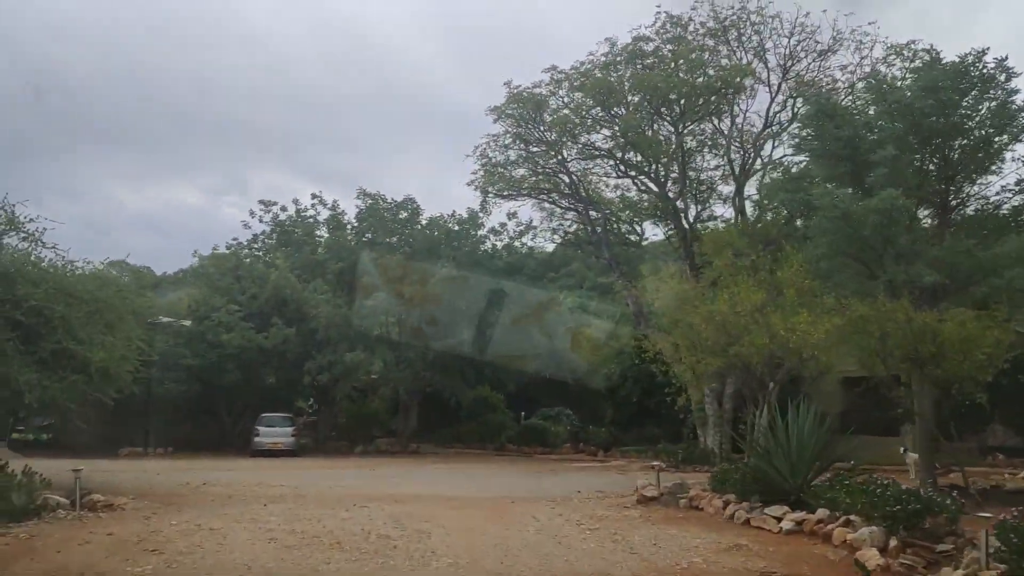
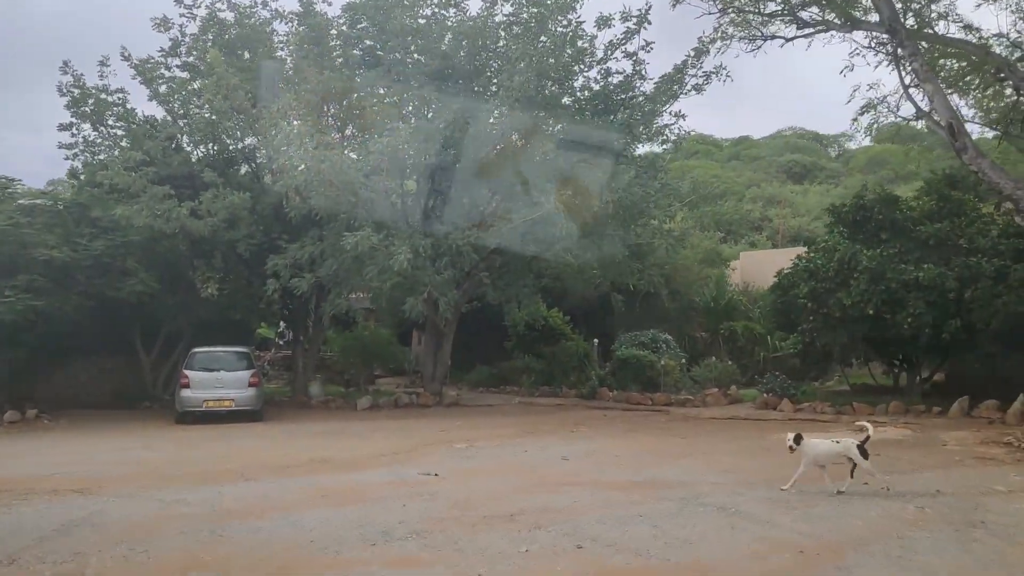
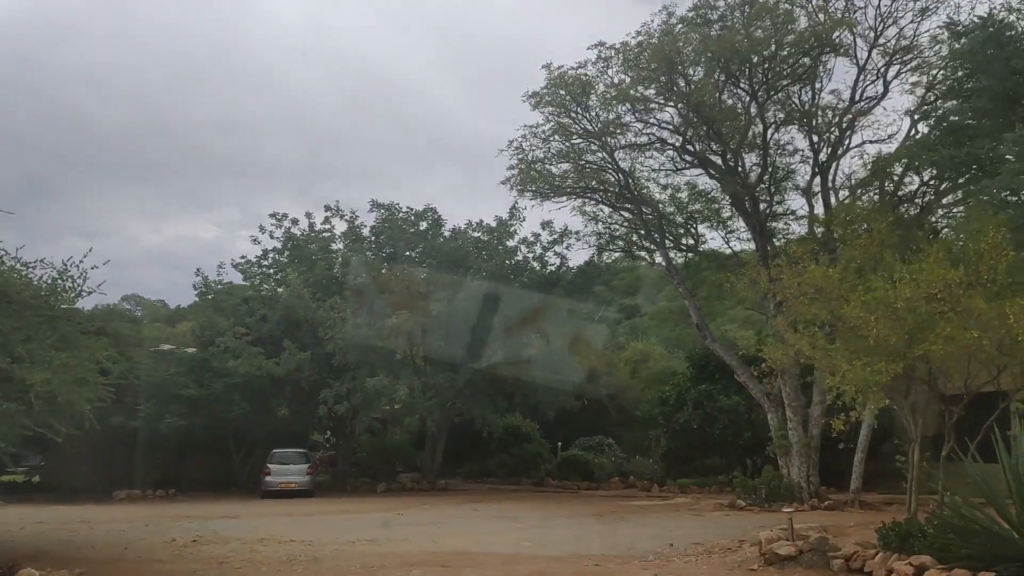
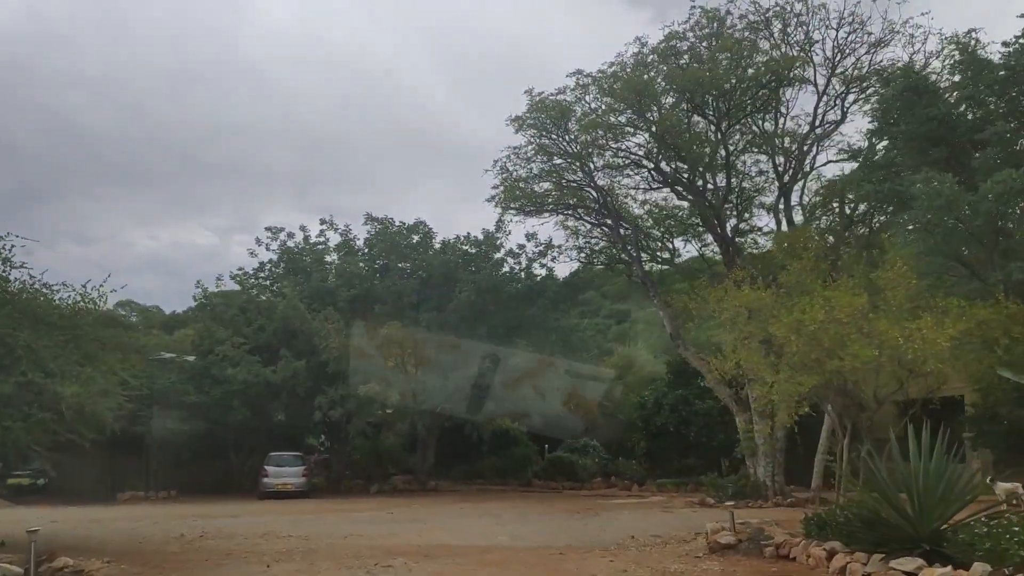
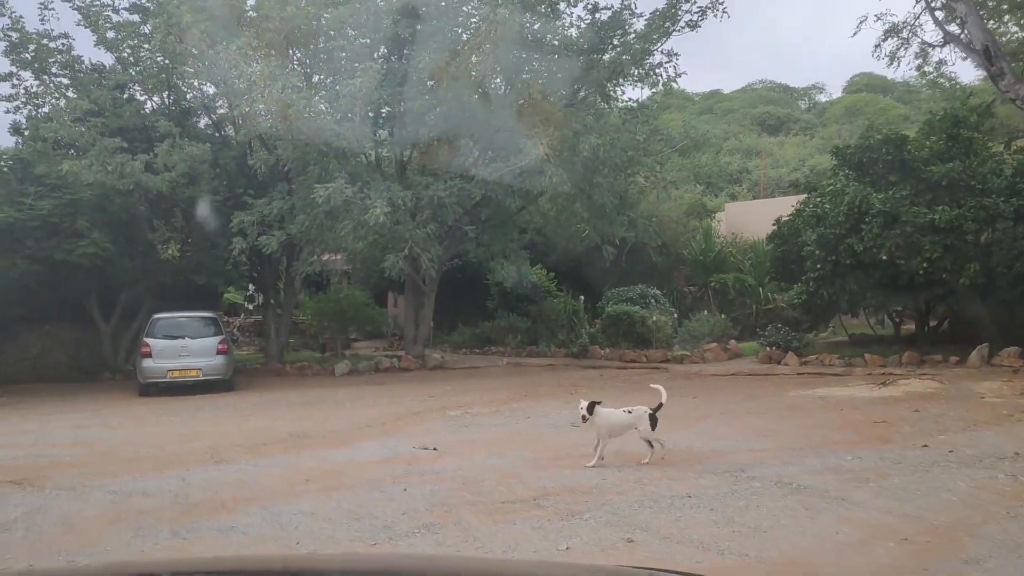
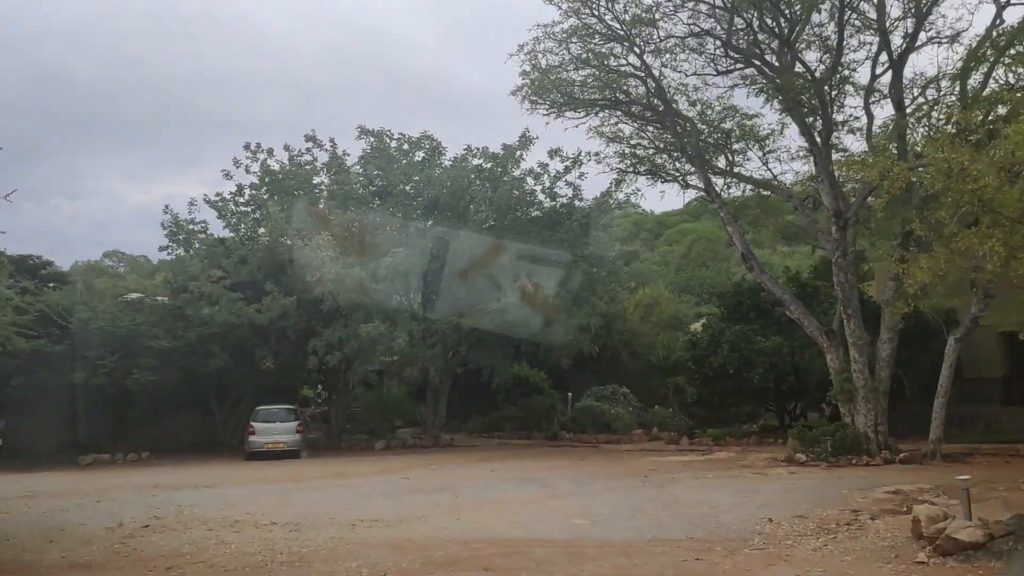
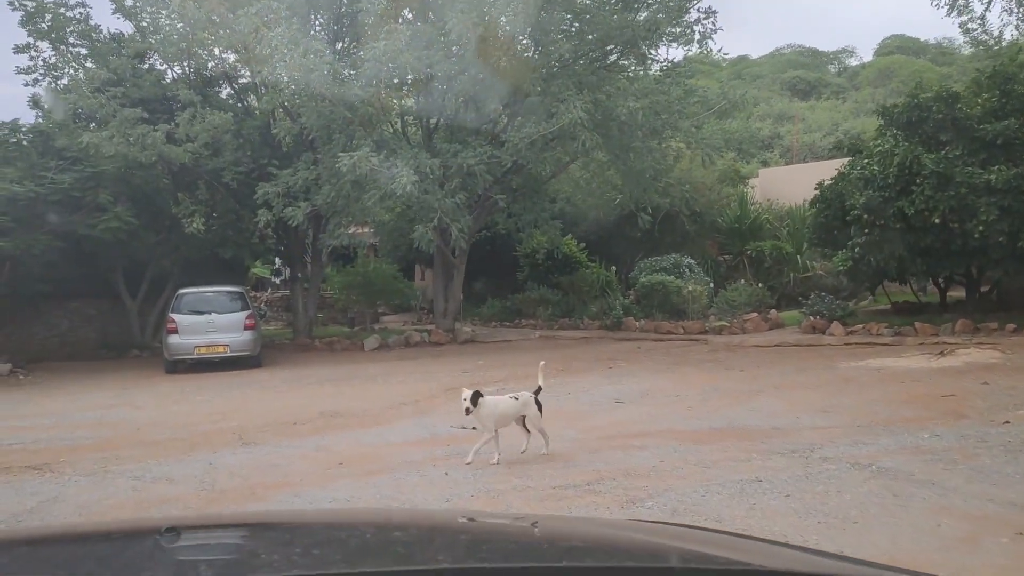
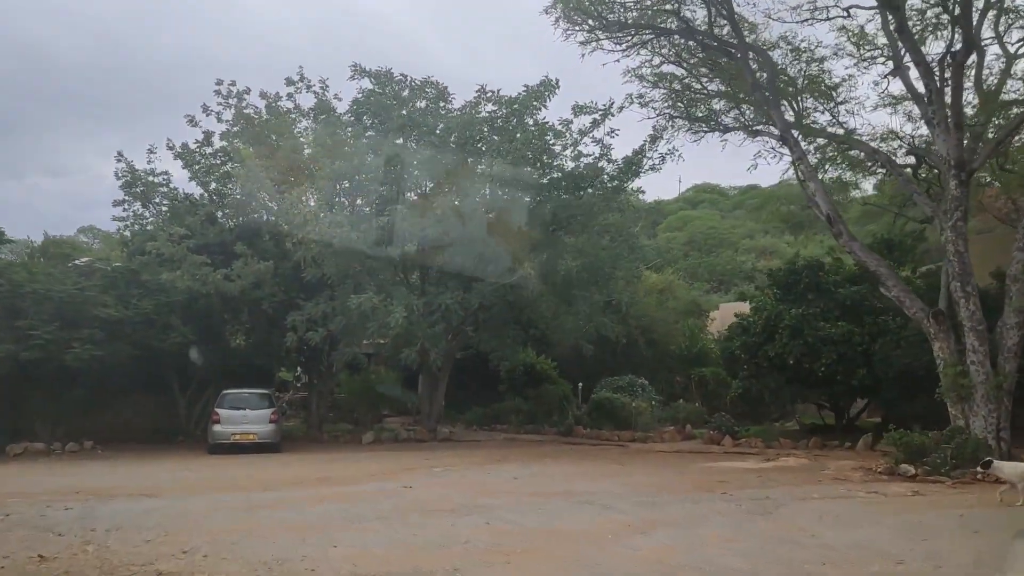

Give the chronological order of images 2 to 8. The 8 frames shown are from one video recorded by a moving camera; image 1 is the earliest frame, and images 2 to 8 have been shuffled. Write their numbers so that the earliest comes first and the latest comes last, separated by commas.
4, 3, 6, 8, 2, 5, 7
